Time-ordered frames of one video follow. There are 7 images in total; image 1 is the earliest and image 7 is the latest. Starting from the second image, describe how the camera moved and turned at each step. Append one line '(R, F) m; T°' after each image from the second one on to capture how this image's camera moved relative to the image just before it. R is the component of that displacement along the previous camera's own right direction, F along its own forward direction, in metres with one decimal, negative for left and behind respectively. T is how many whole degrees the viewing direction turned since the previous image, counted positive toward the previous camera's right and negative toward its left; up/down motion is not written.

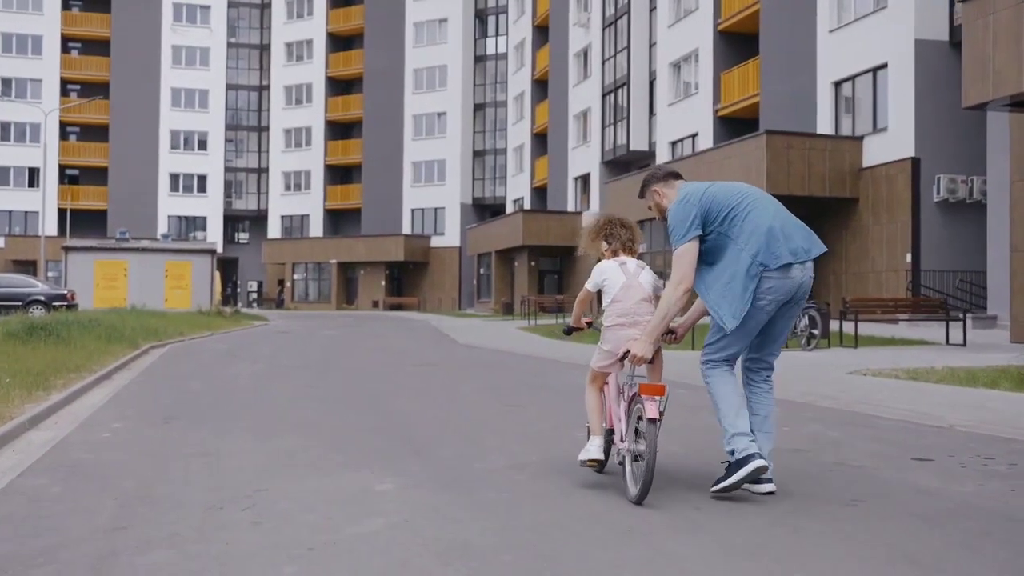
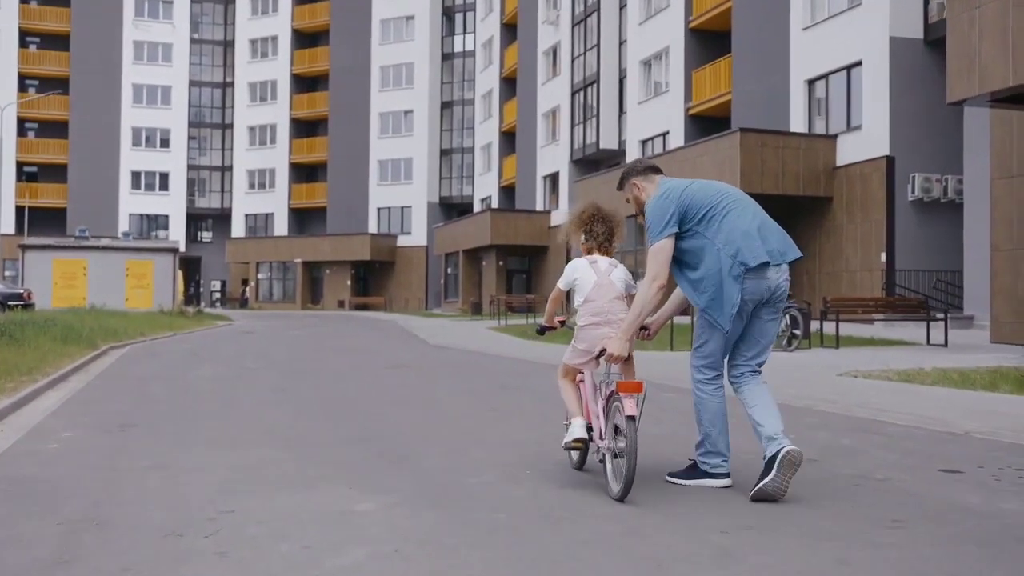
(-0.1, +0.6) m; +2°
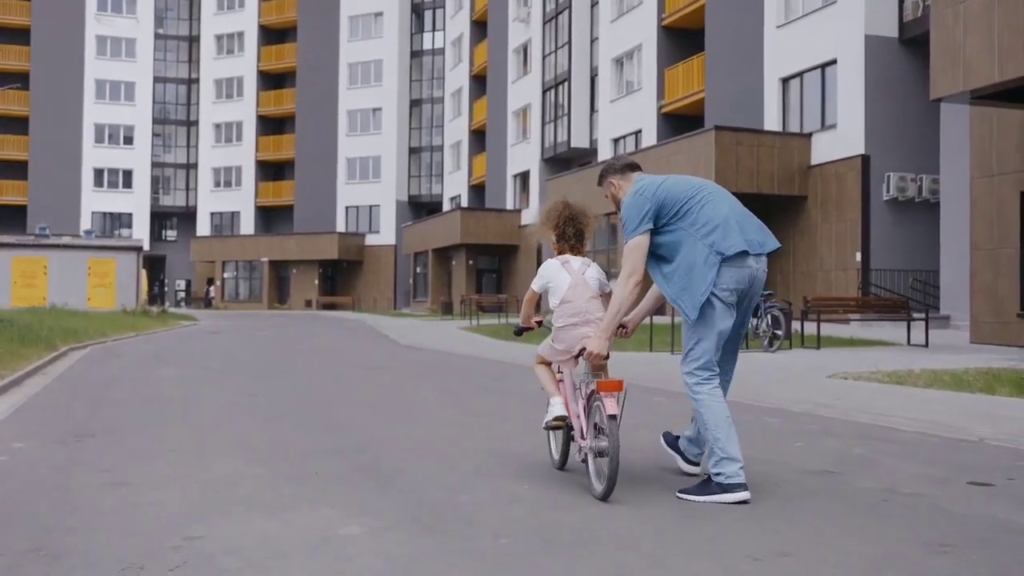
(-0.1, +0.5) m; +2°
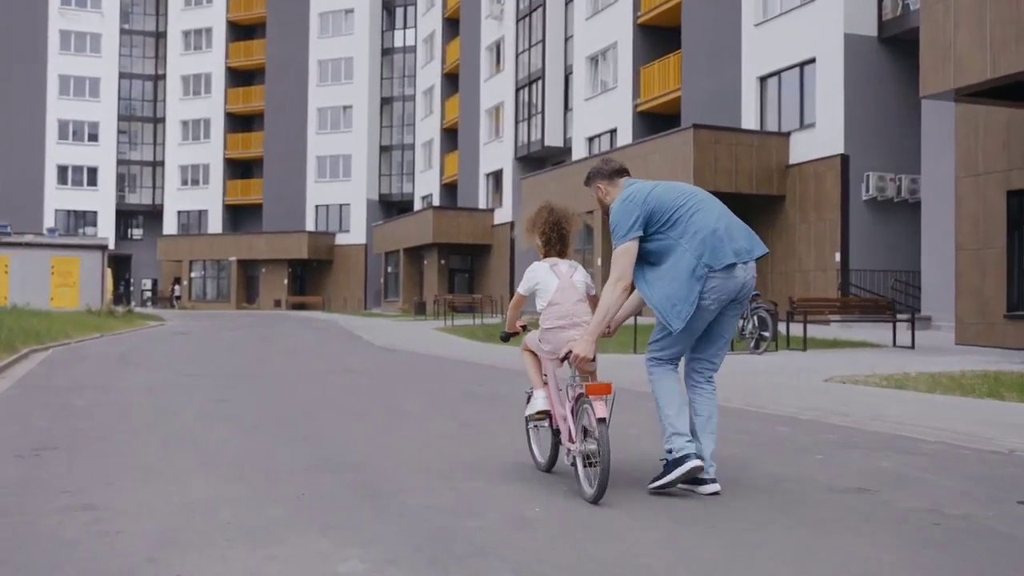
(-0.2, +0.5) m; +2°
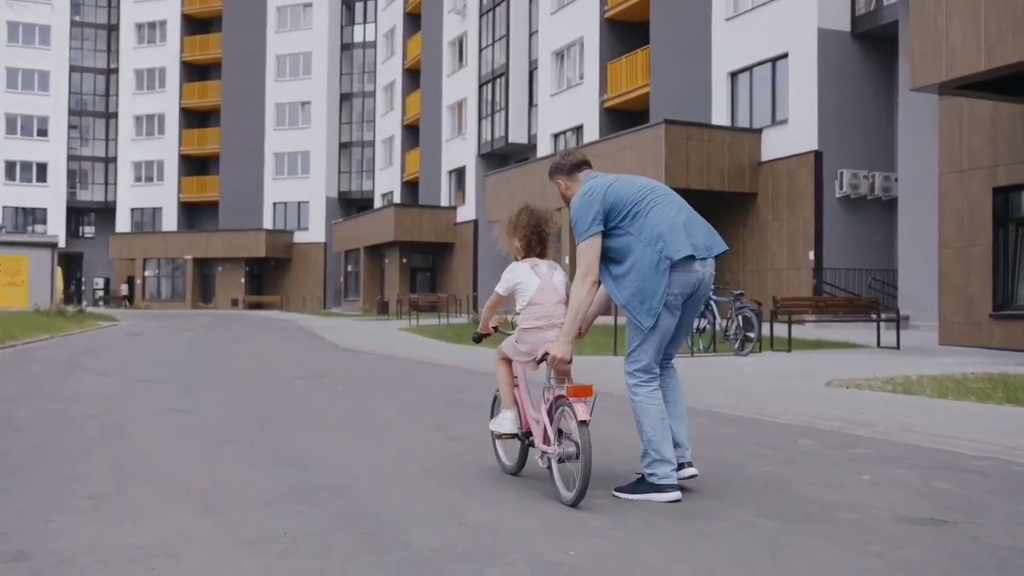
(-0.3, +0.8) m; +2°
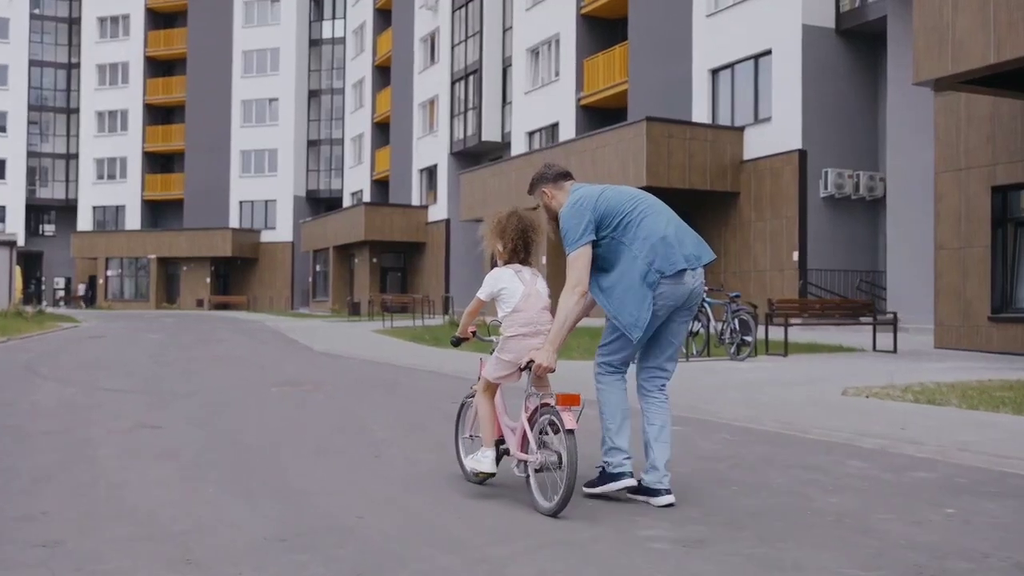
(-0.3, +0.8) m; +2°
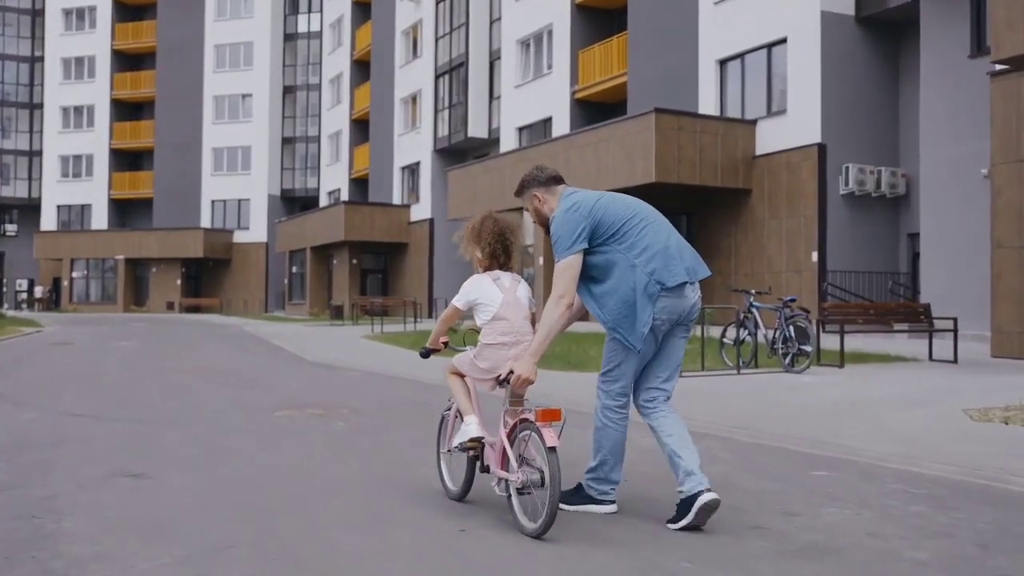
(-0.7, +1.9) m; +2°
